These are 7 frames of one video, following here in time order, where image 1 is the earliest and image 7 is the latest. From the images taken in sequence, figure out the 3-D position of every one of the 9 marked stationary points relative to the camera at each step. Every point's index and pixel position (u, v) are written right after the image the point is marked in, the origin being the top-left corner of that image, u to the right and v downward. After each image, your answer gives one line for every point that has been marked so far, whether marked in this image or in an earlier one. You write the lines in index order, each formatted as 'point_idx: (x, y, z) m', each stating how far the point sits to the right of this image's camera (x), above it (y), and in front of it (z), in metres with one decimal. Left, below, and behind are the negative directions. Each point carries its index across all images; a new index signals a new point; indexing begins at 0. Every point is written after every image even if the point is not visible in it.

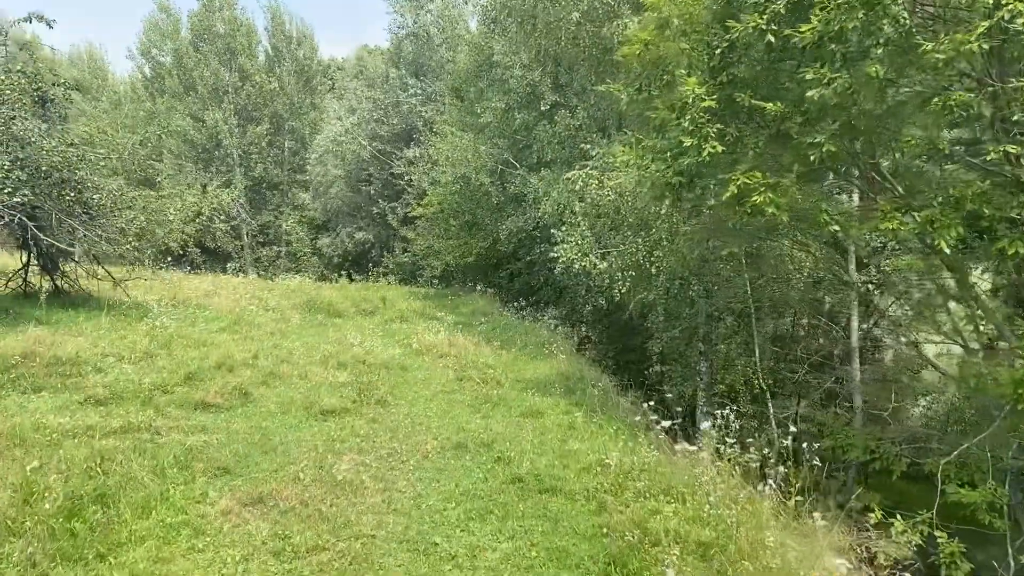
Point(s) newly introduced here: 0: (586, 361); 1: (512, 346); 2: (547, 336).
0: (+1.0, -1.0, +11.1) m
1: (0.0, -0.8, +11.5) m
2: (+0.5, -0.7, +12.5) m
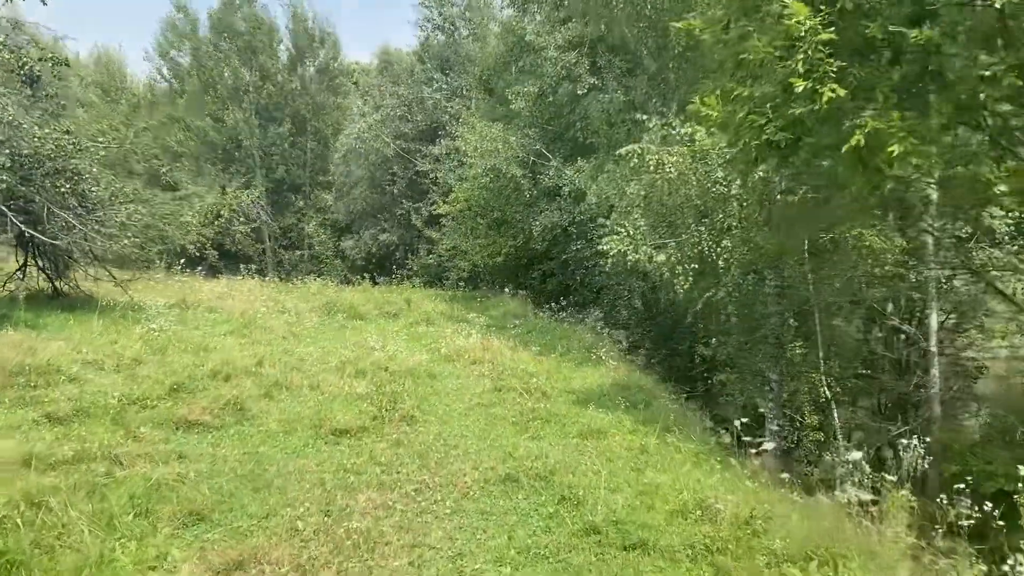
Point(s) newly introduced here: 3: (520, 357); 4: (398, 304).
0: (+1.4, -0.9, +9.8) m
1: (+0.5, -0.8, +10.3) m
2: (+1.0, -0.7, +11.2) m
3: (+0.1, -0.8, +9.4) m
4: (-2.2, -0.3, +16.3) m
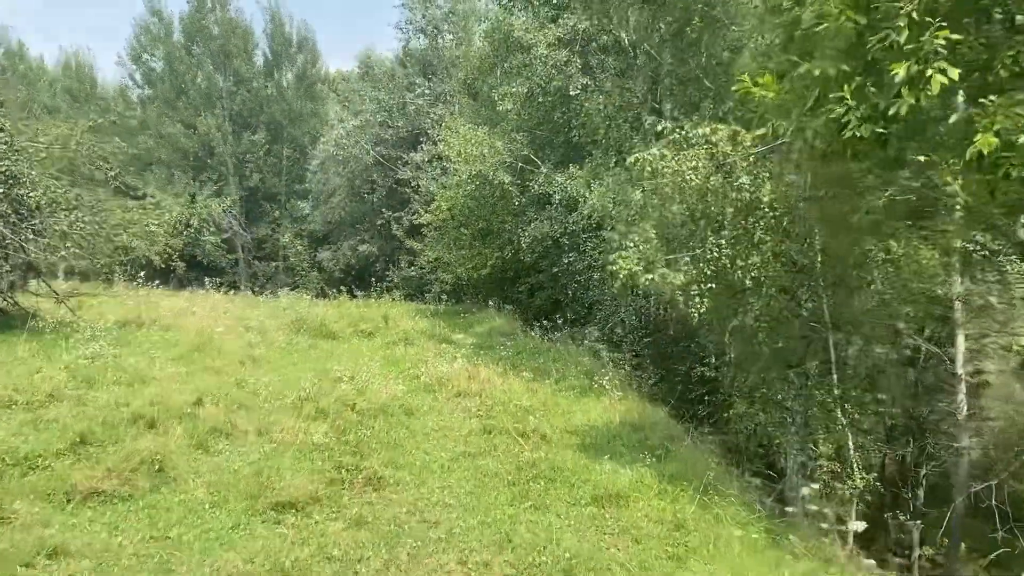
0: (+1.3, -1.1, +8.6) m
1: (+0.3, -0.9, +9.1) m
2: (+0.9, -0.9, +10.1) m
3: (0.0, -0.9, +8.2) m
4: (-2.5, -0.6, +15.1) m
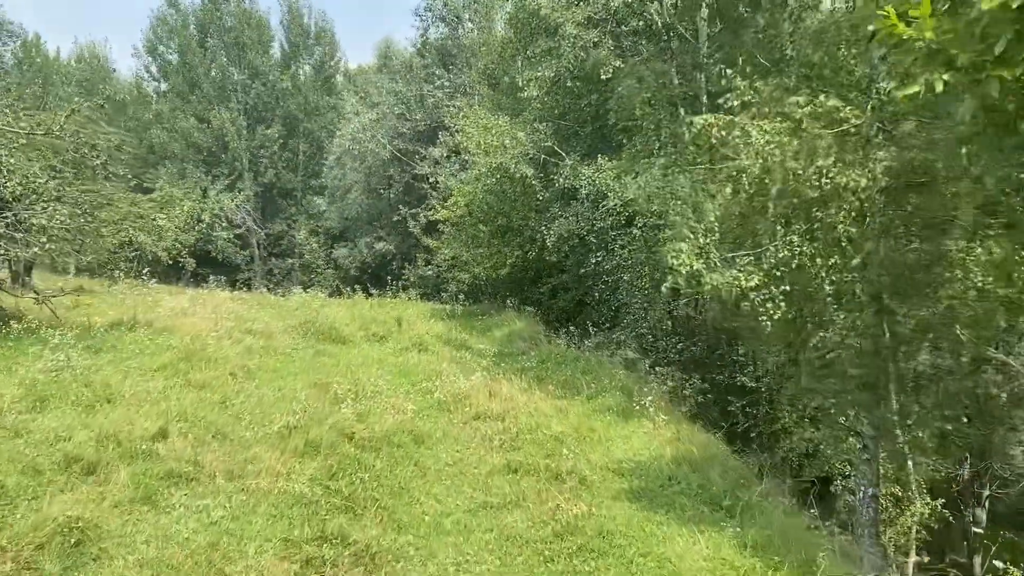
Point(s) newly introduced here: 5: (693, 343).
0: (+1.6, -1.2, +7.5) m
1: (+0.6, -1.0, +8.0) m
2: (+1.2, -0.9, +9.0) m
3: (+0.2, -1.0, +7.1) m
4: (-2.1, -0.6, +14.1) m
5: (+2.5, -0.8, +12.2) m
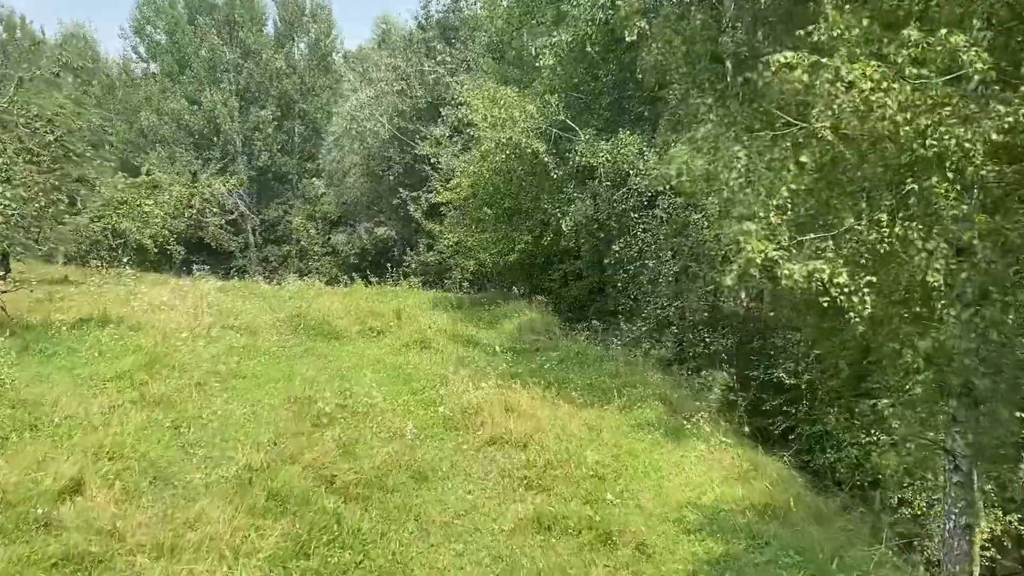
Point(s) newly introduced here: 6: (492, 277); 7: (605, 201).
0: (+1.7, -1.1, +6.3) m
1: (+0.7, -0.9, +6.8) m
2: (+1.3, -0.8, +7.7) m
3: (+0.4, -0.9, +5.9) m
4: (-1.9, -0.4, +12.8) m
5: (+2.7, -0.6, +11.0) m
6: (-0.4, +0.2, +17.8) m
7: (+1.3, +1.2, +12.0) m
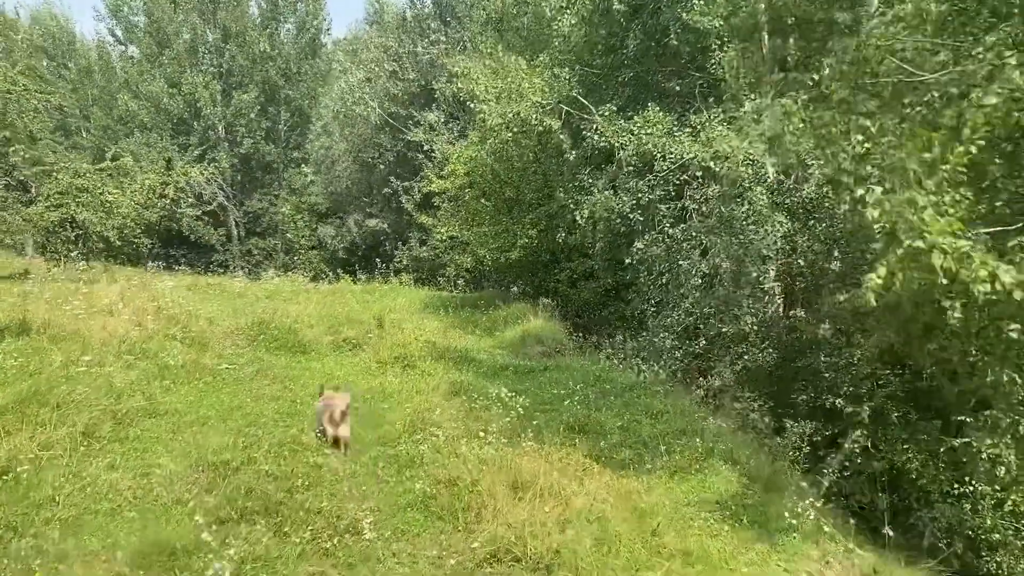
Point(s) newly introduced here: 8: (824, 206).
0: (+1.8, -1.2, +4.4) m
1: (+0.8, -1.0, +4.9) m
2: (+1.4, -0.9, +5.8) m
3: (+0.4, -1.0, +4.0) m
4: (-1.9, -0.5, +10.9) m
5: (+2.7, -0.7, +9.1) m
6: (-0.4, +0.2, +15.9) m
7: (+1.4, +1.2, +10.1) m
8: (+2.9, +0.8, +7.9) m
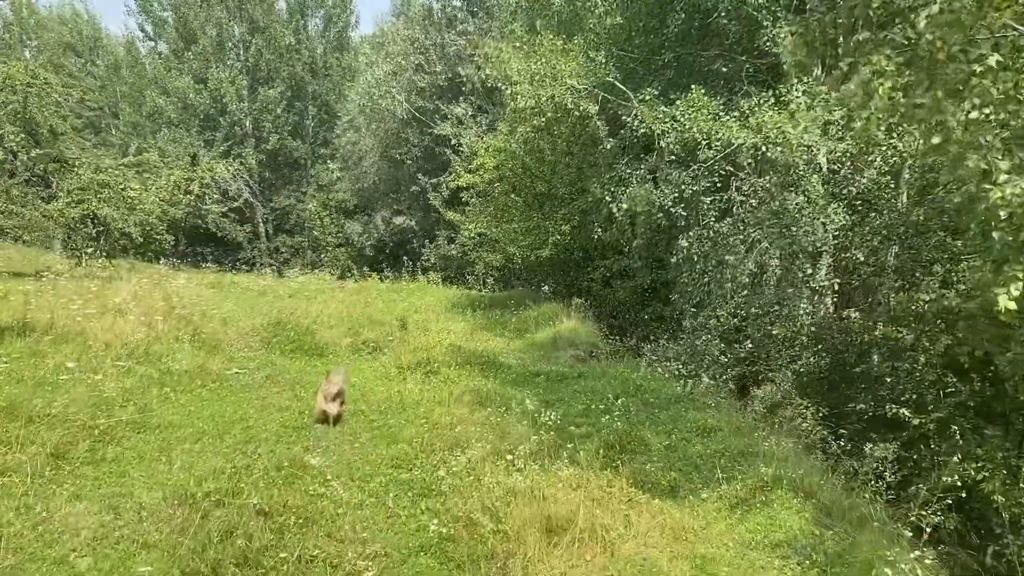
0: (+1.9, -1.2, +3.6) m
1: (+0.9, -1.0, +4.1) m
2: (+1.6, -0.9, +5.1) m
3: (+0.6, -1.0, +3.3) m
4: (-1.5, -0.4, +10.3) m
5: (+3.0, -0.7, +8.3) m
6: (+0.2, +0.2, +15.2) m
7: (+1.7, +1.2, +9.3) m
8: (+3.2, +0.8, +7.1) m
